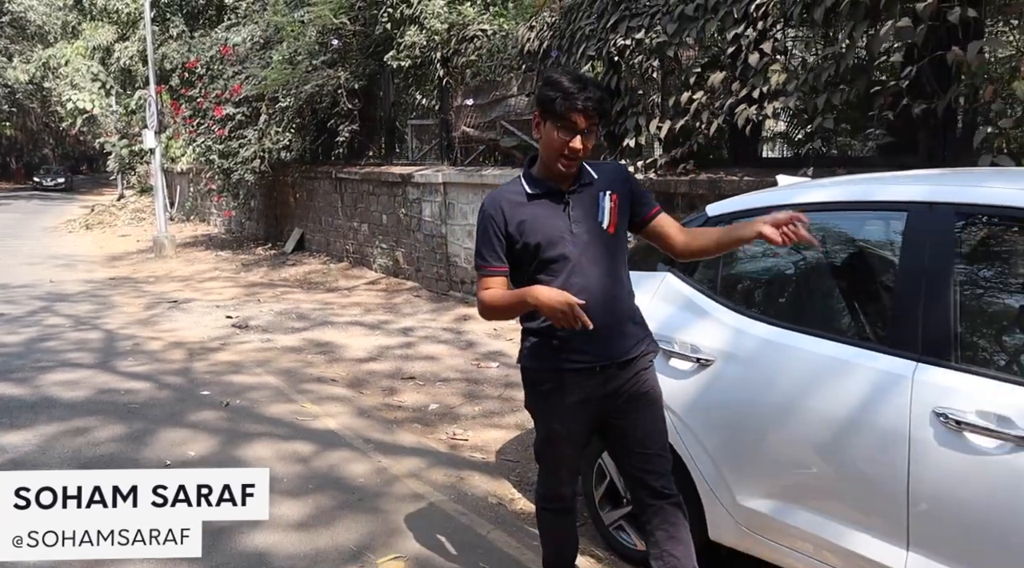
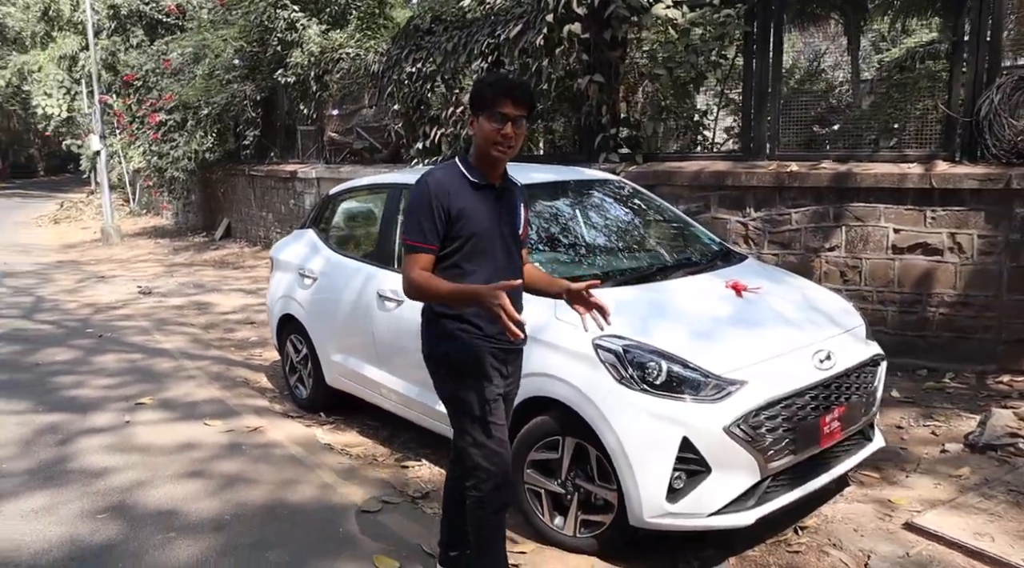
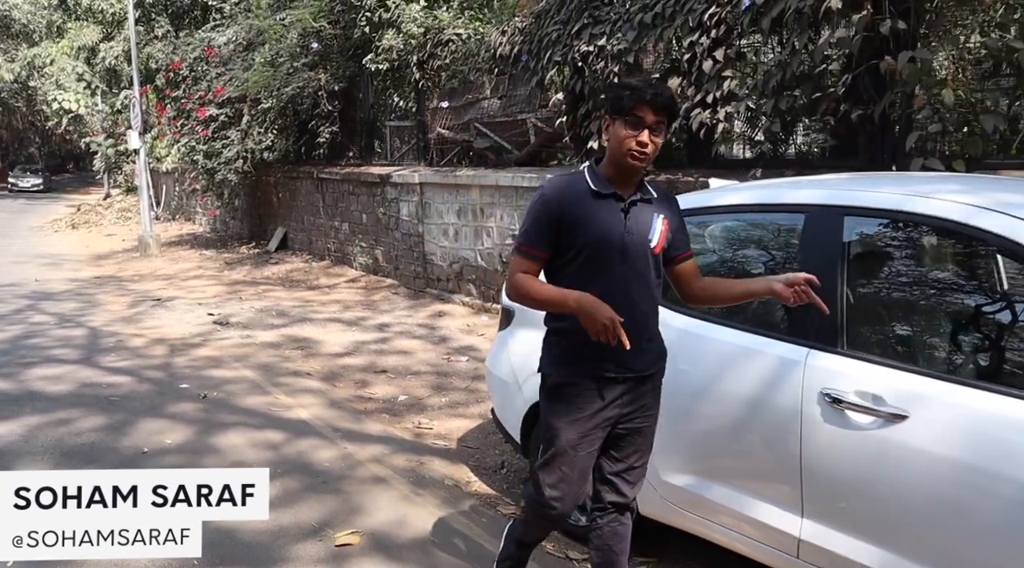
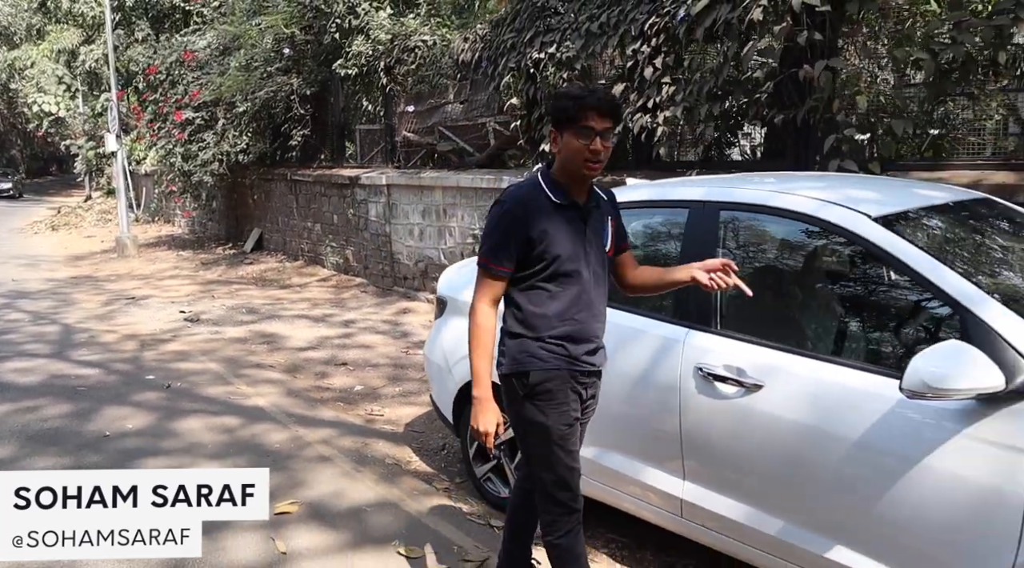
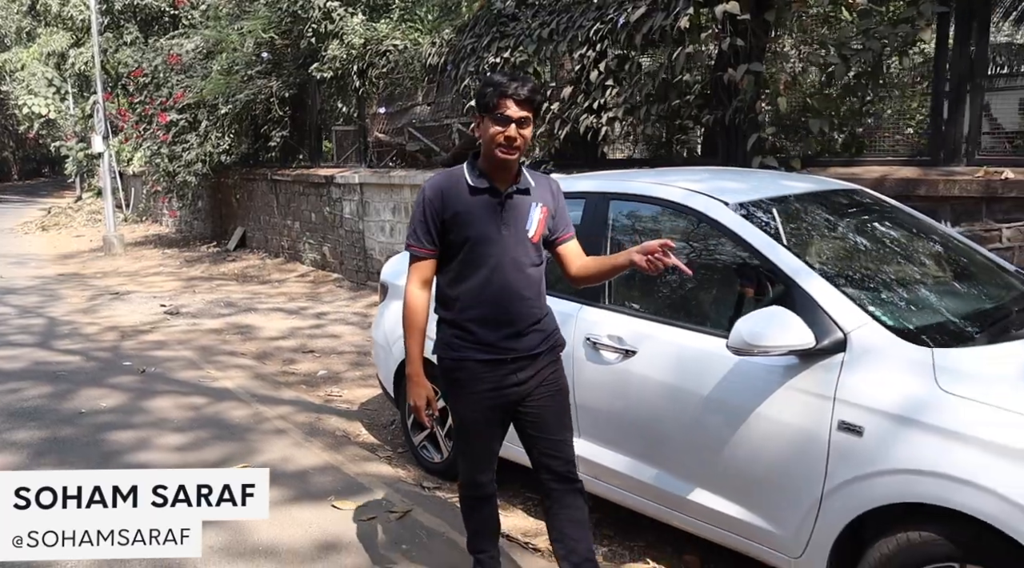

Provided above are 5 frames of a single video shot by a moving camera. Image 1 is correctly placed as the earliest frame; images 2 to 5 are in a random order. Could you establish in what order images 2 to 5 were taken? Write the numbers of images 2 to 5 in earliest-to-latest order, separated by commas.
3, 4, 5, 2
